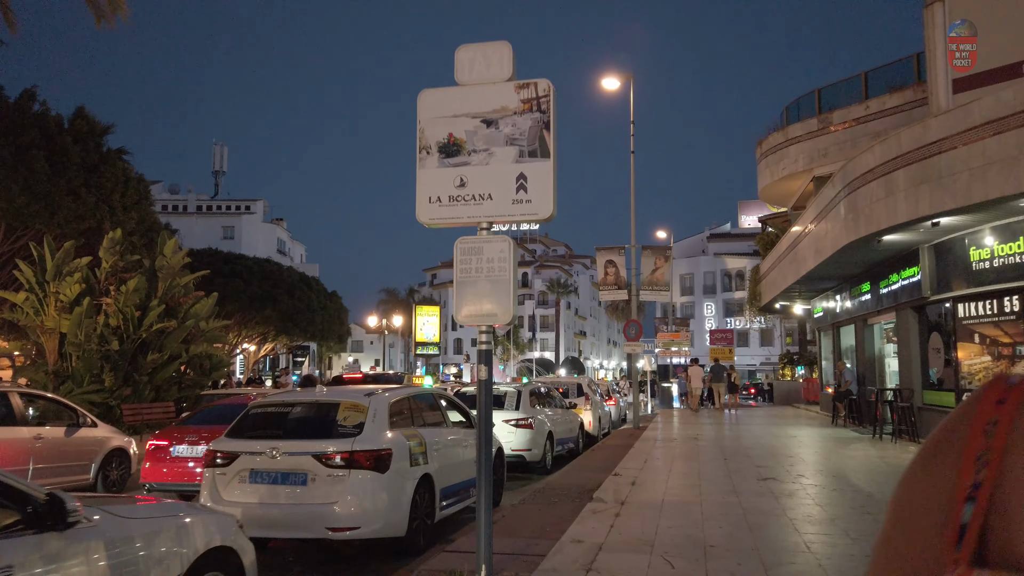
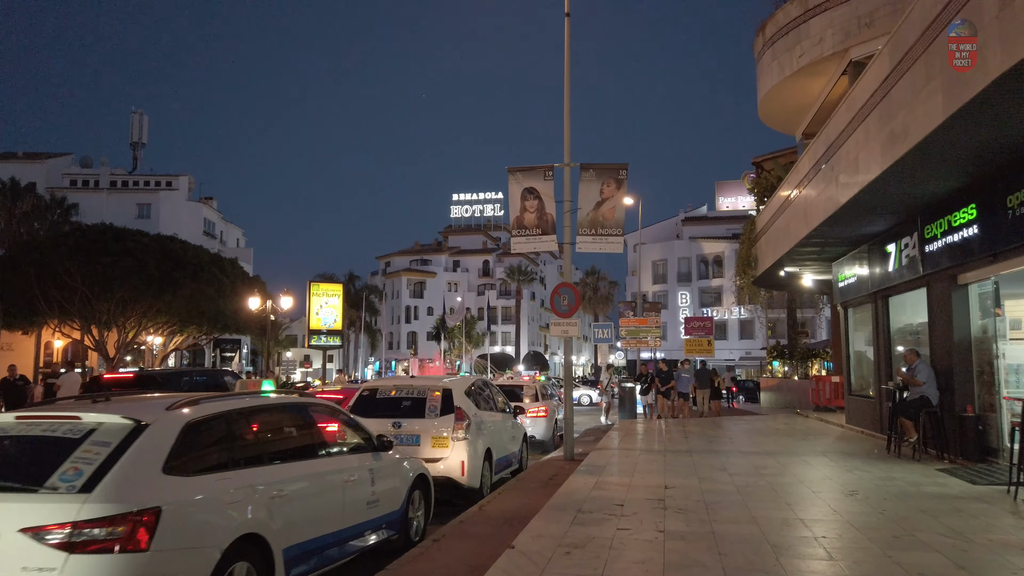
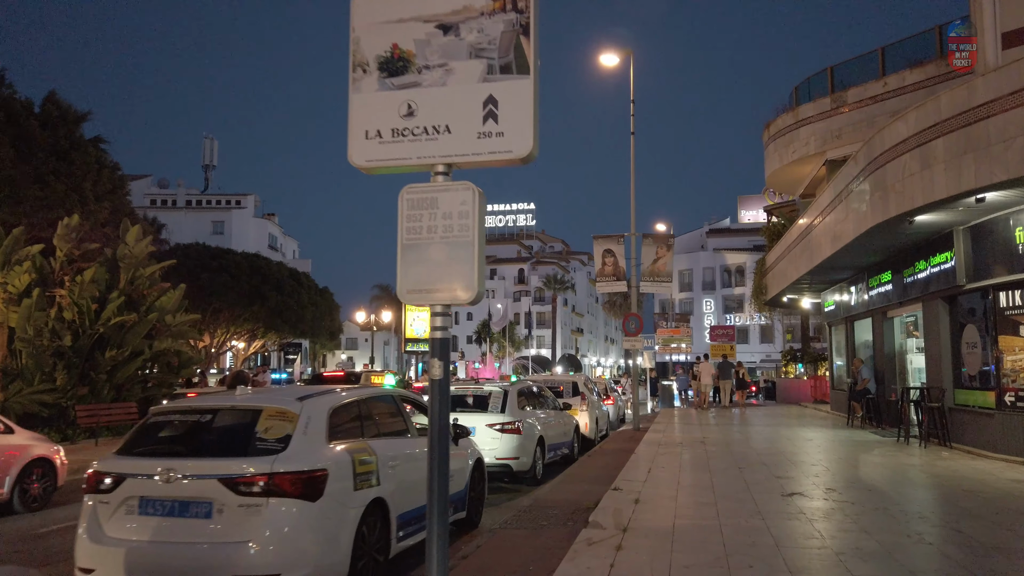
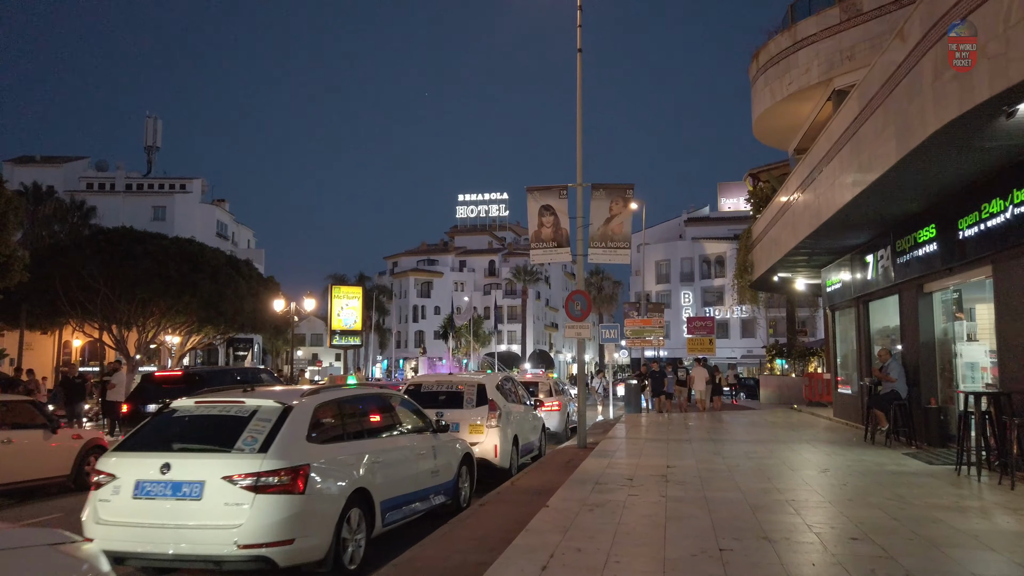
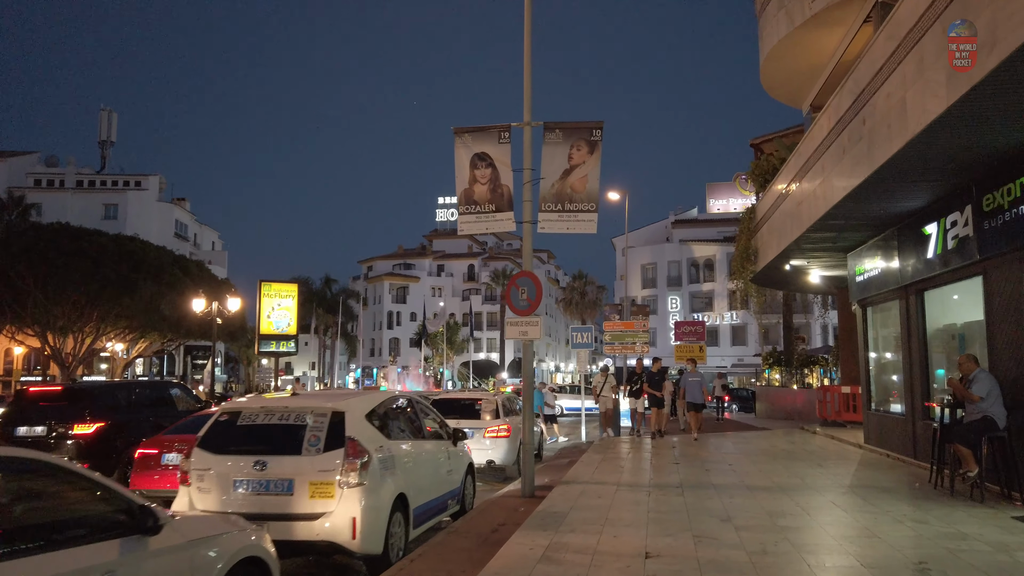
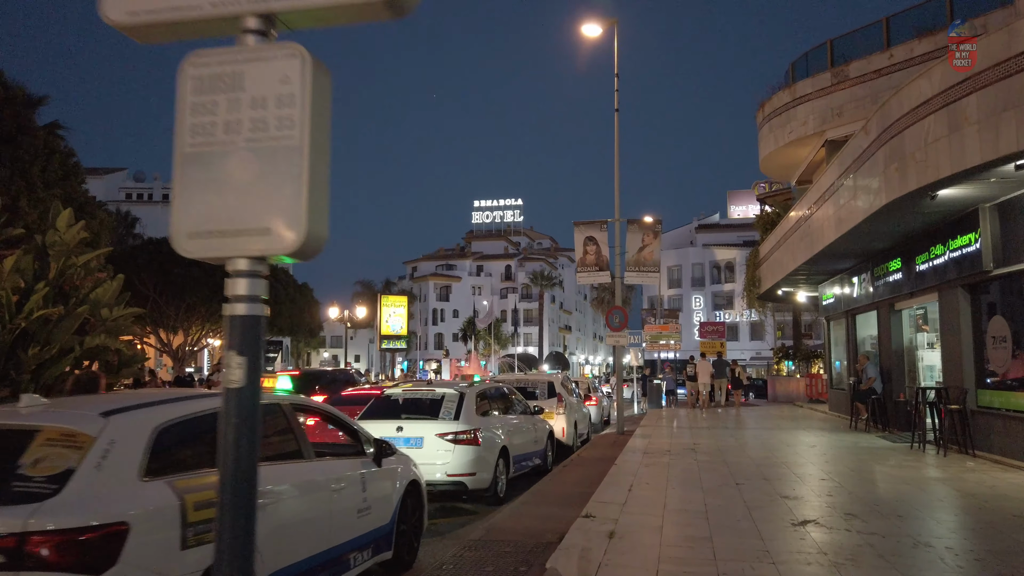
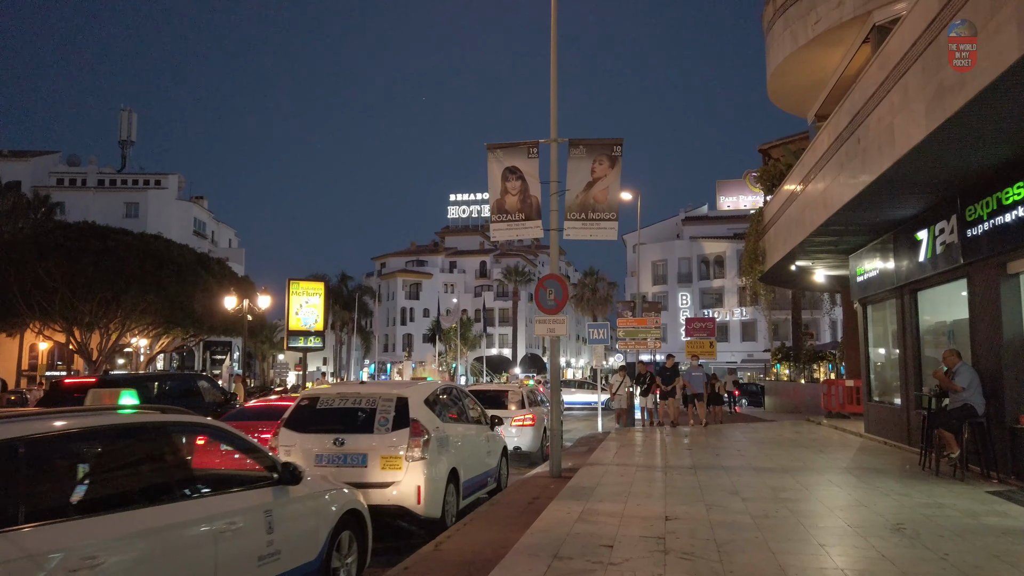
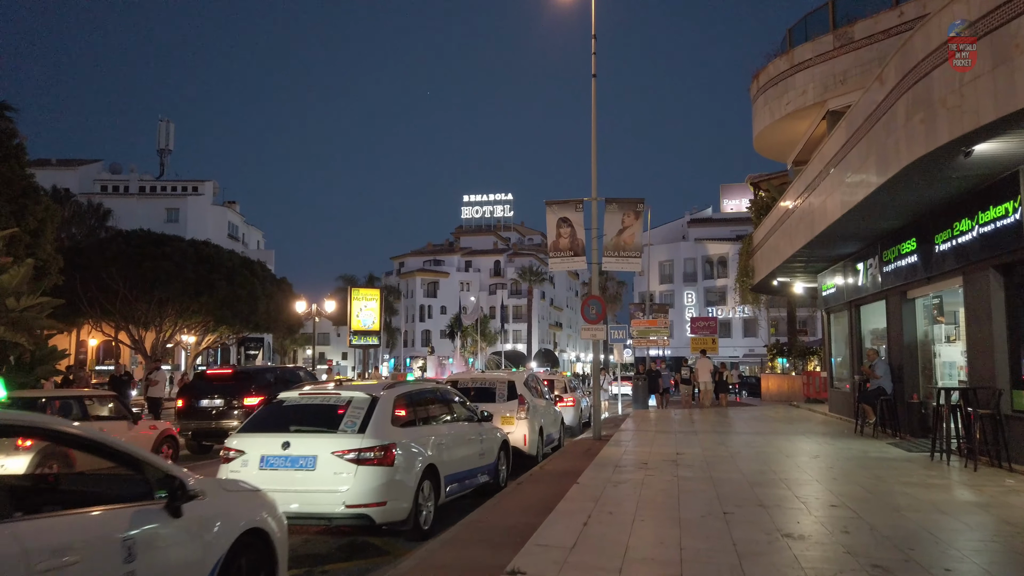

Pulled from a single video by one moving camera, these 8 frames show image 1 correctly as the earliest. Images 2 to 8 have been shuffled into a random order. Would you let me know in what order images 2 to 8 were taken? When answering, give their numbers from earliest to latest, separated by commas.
3, 6, 8, 4, 2, 7, 5
